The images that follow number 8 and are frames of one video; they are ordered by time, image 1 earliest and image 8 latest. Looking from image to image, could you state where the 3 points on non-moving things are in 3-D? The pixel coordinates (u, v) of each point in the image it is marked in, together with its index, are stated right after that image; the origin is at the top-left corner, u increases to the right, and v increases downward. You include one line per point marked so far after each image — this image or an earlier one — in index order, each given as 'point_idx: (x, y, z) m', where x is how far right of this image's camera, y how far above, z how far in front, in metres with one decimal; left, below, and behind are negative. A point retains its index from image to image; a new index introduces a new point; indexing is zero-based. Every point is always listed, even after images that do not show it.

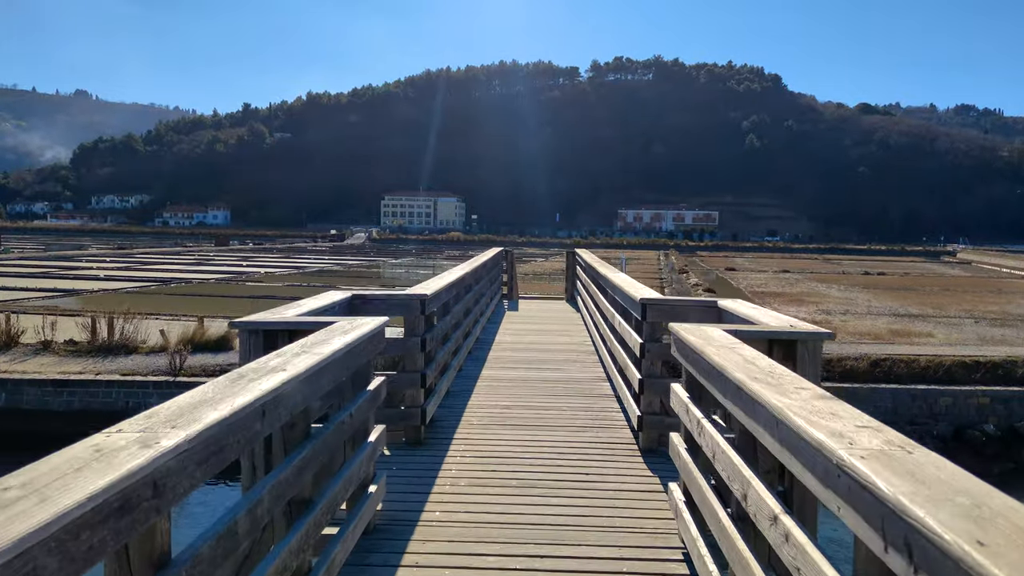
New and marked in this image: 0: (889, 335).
0: (+8.8, -1.1, +16.9) m
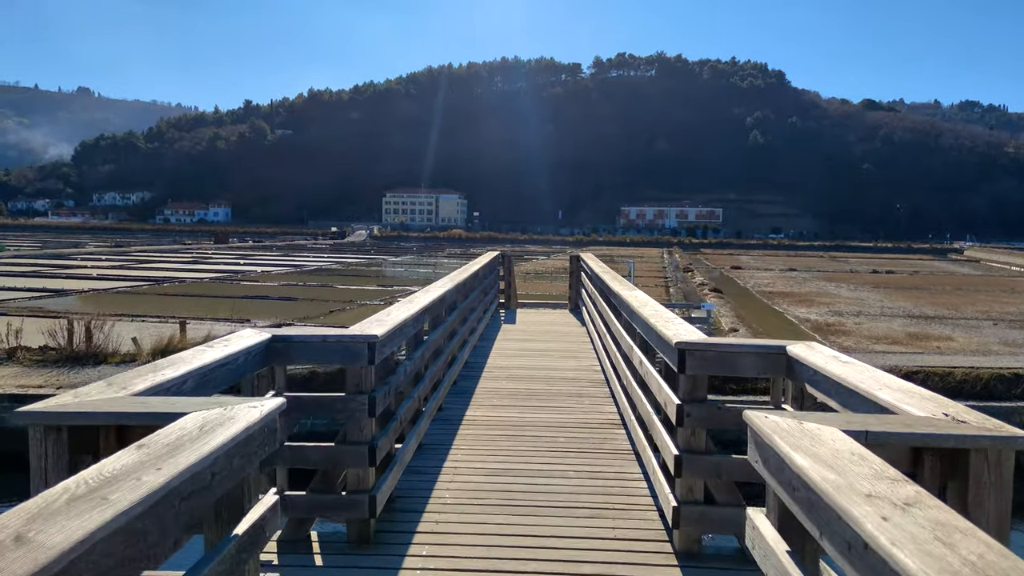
0: (+8.8, -1.1, +16.1) m
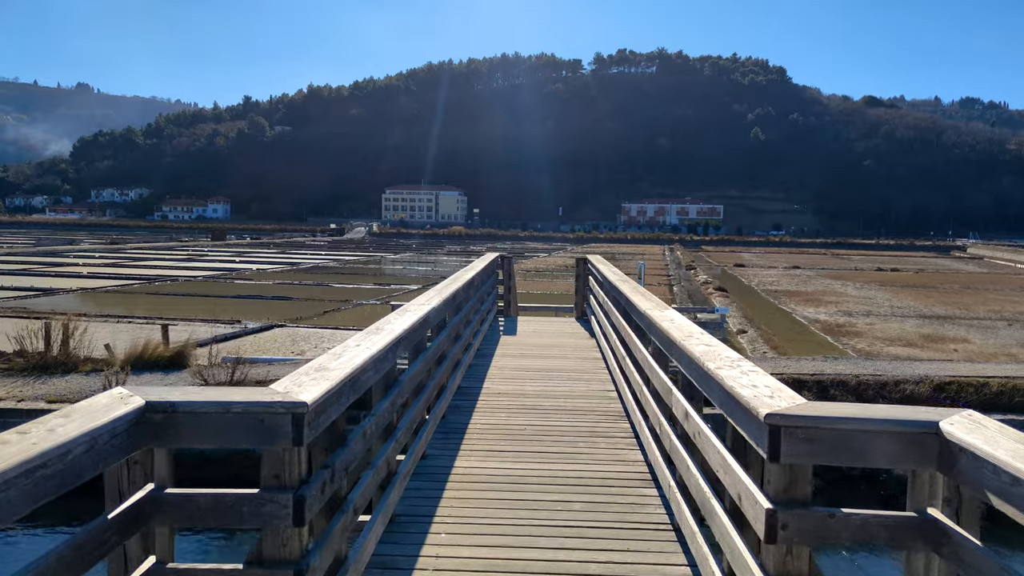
0: (+8.8, -1.1, +15.5) m
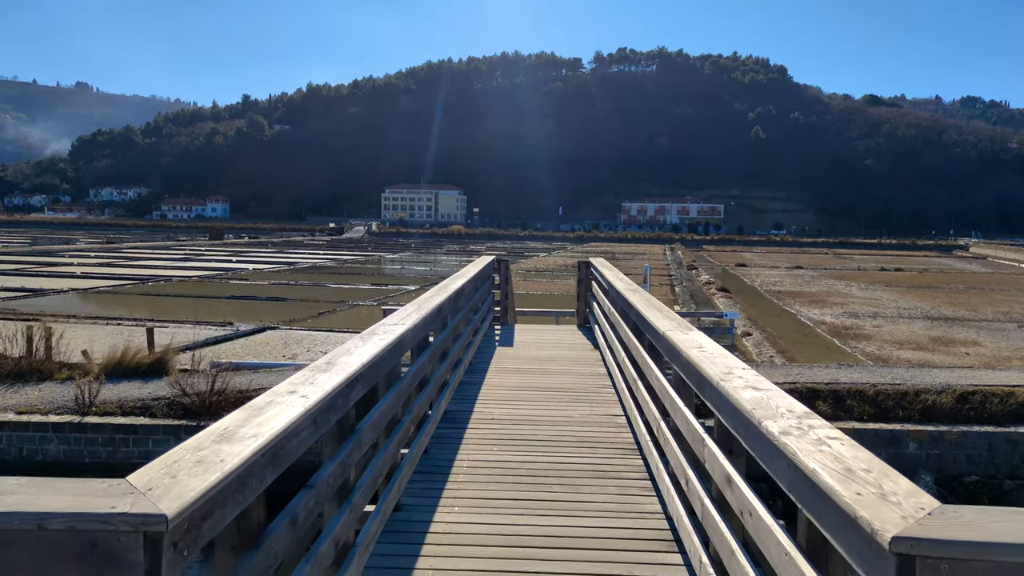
0: (+8.8, -1.2, +15.1) m
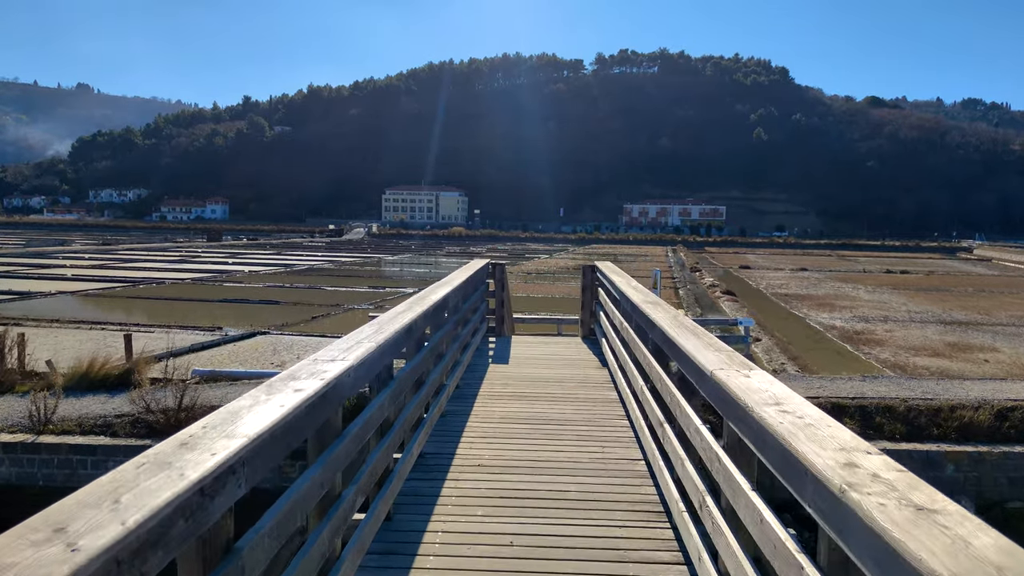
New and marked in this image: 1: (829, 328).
0: (+8.8, -1.3, +14.4) m
1: (+7.3, -0.9, +16.5) m
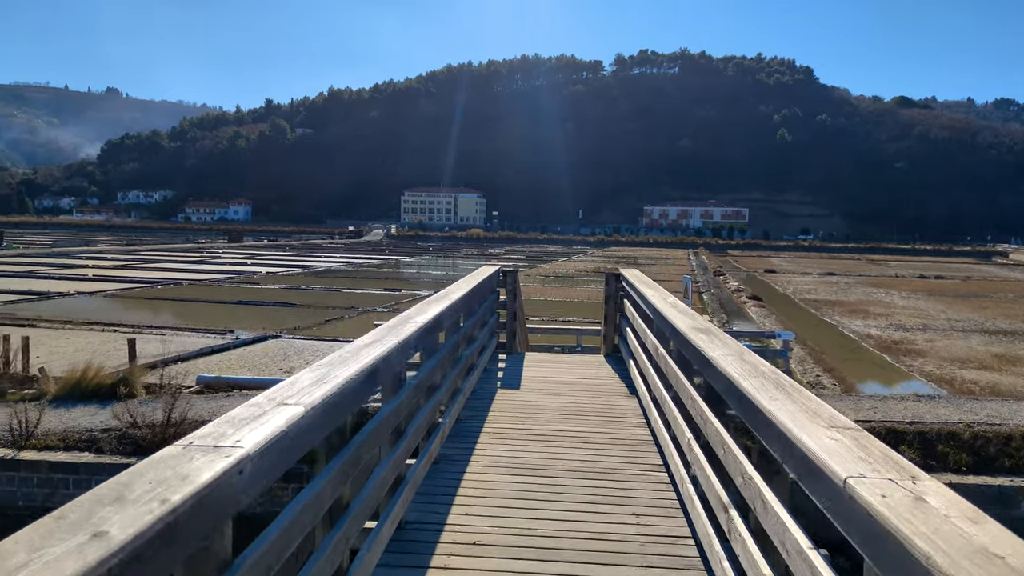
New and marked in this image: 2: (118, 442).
0: (+9.1, -1.4, +13.6) m
1: (+7.7, -1.1, +15.7) m
2: (-3.3, -1.3, +6.0) m
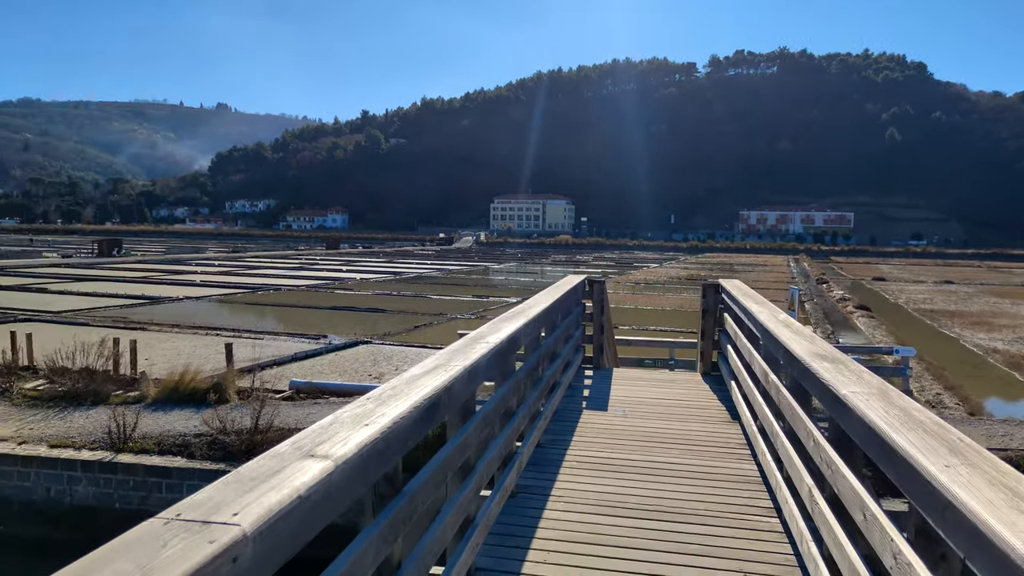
0: (+10.7, -1.6, +12.1) m
1: (+9.6, -1.3, +14.4) m
2: (-2.6, -1.3, +6.1) m
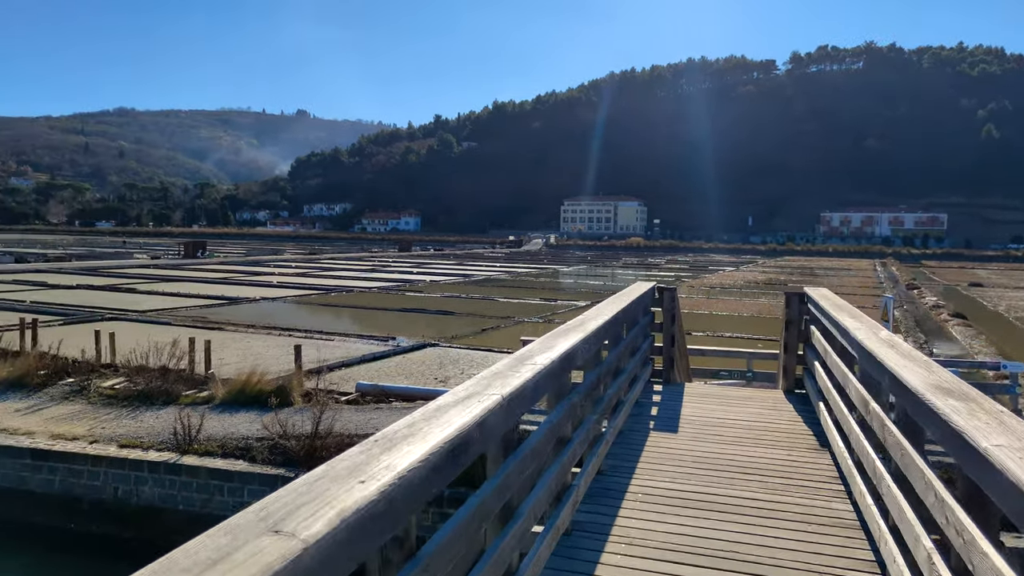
0: (+11.8, -1.7, +10.7) m
1: (+10.9, -1.4, +13.1) m
2: (-2.0, -1.4, +6.0) m
